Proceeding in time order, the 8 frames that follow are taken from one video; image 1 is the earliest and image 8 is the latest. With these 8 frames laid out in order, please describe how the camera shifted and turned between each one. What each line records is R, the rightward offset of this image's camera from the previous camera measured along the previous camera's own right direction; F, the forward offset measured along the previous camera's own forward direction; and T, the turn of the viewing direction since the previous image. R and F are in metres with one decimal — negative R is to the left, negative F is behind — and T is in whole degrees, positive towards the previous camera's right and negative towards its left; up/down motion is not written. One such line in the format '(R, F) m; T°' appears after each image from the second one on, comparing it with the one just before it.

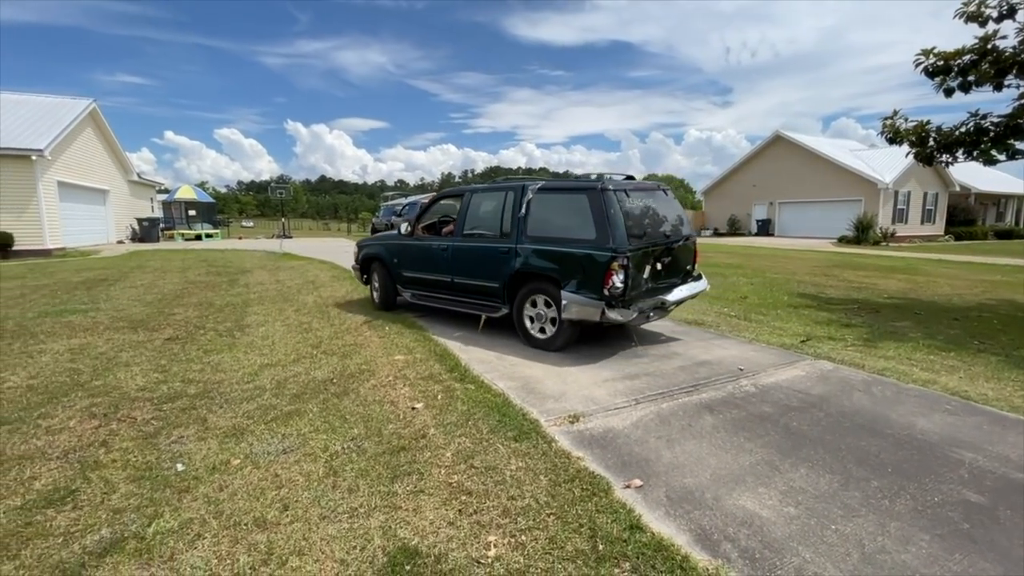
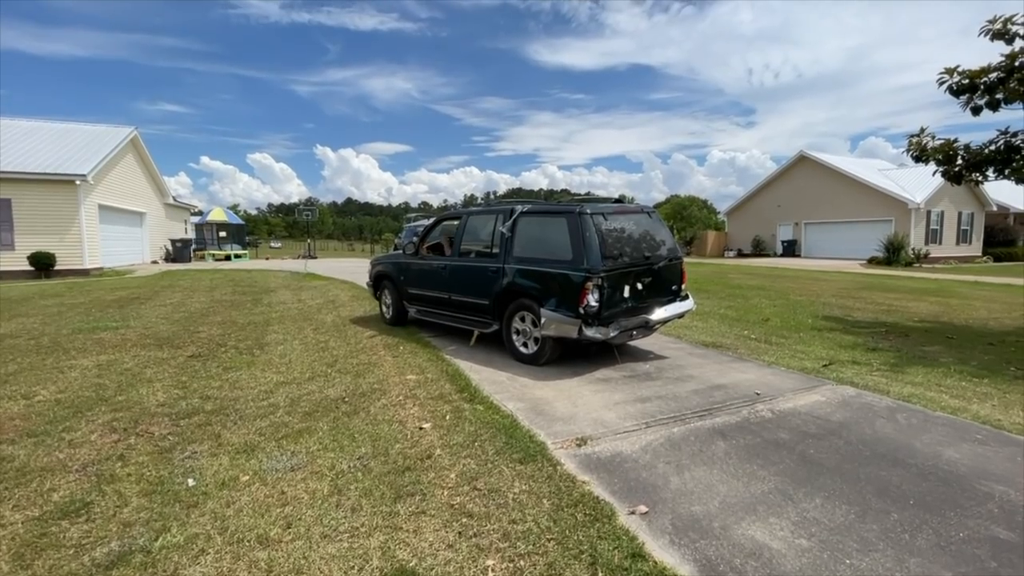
(+0.1, 0.0) m; -3°
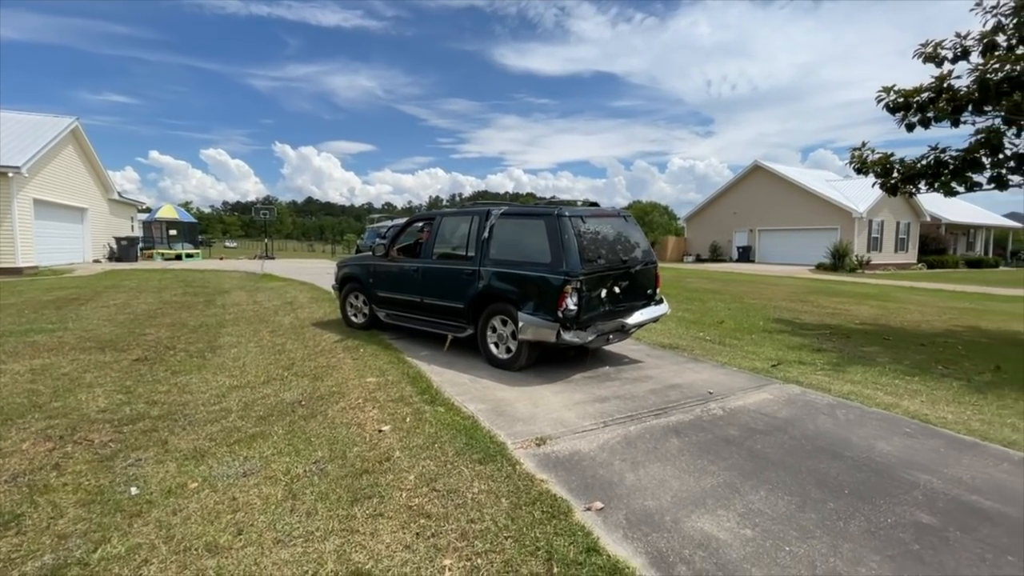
(0.0, 0.0) m; +4°
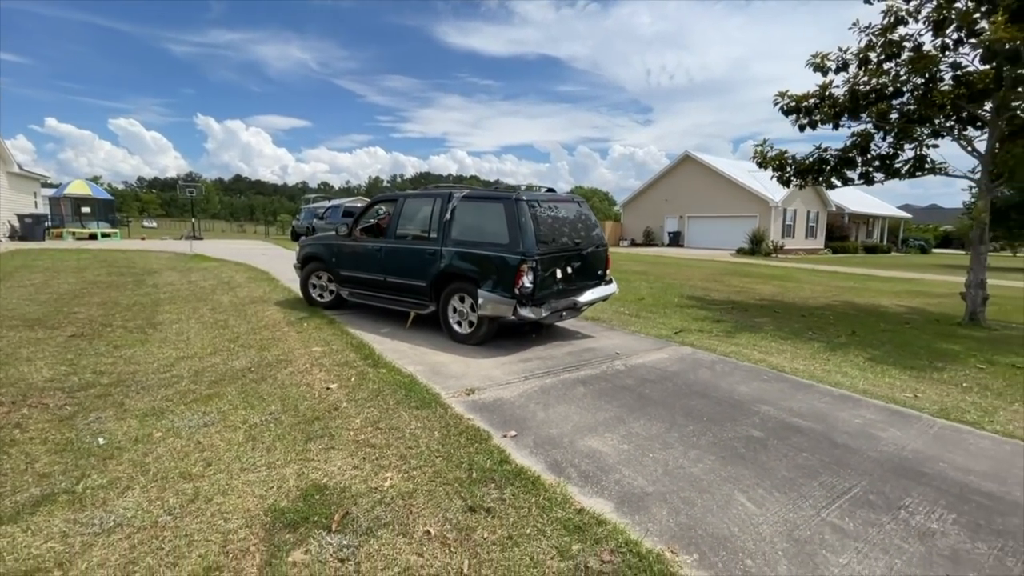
(+0.1, -0.6) m; +7°
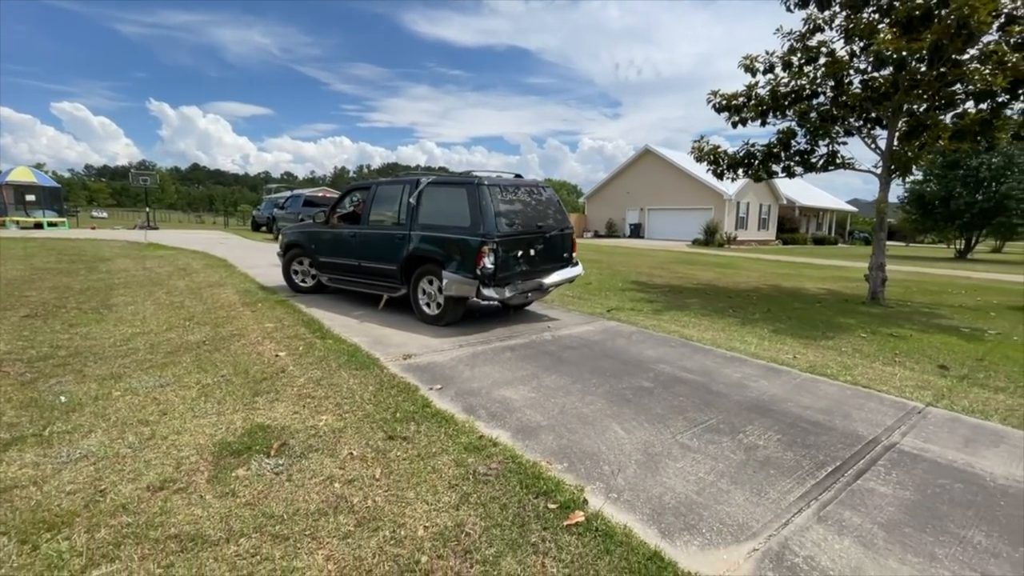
(+0.4, -0.6) m; +4°
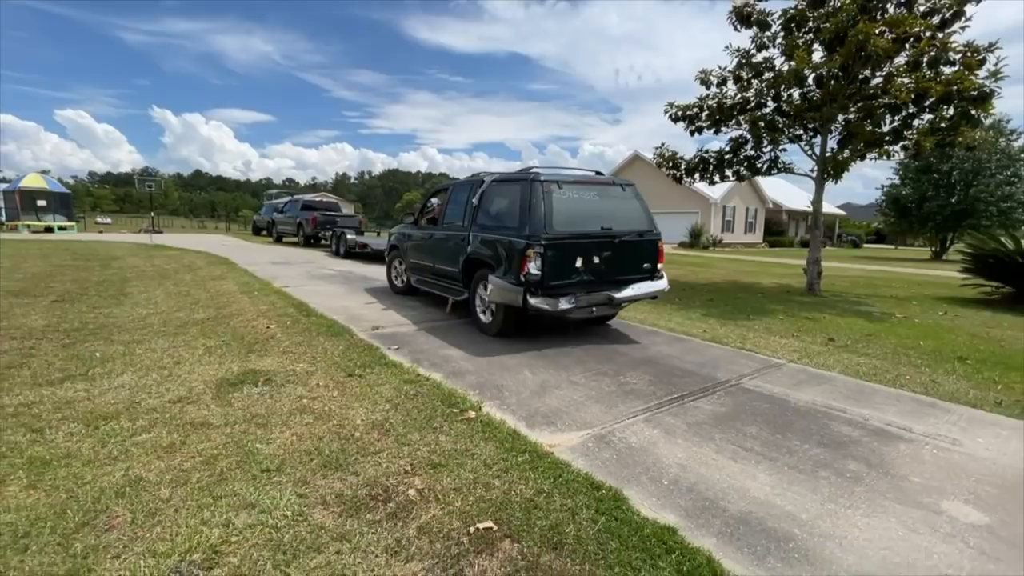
(+0.6, -1.0) m; 0°
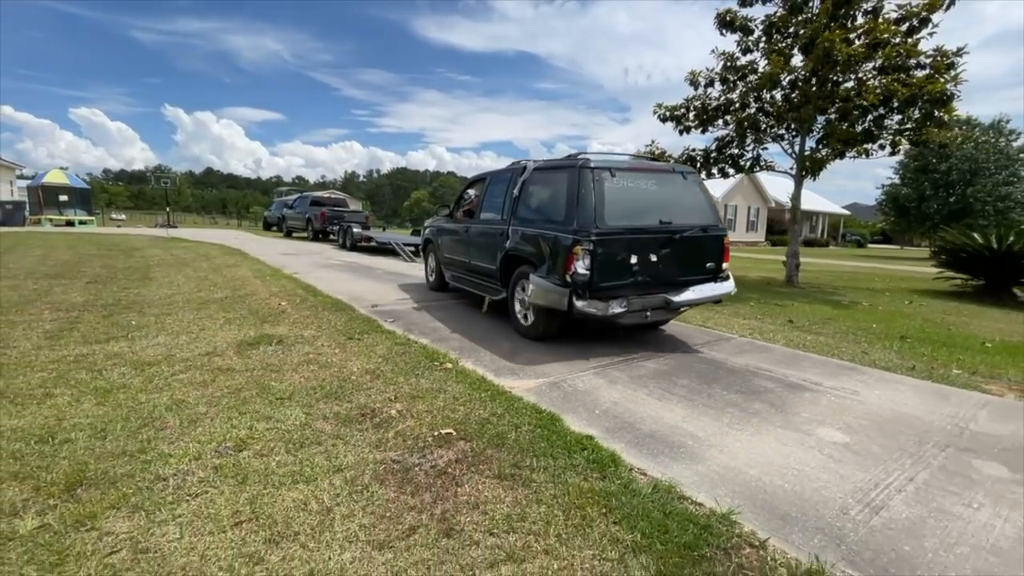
(+0.3, -0.7) m; -1°
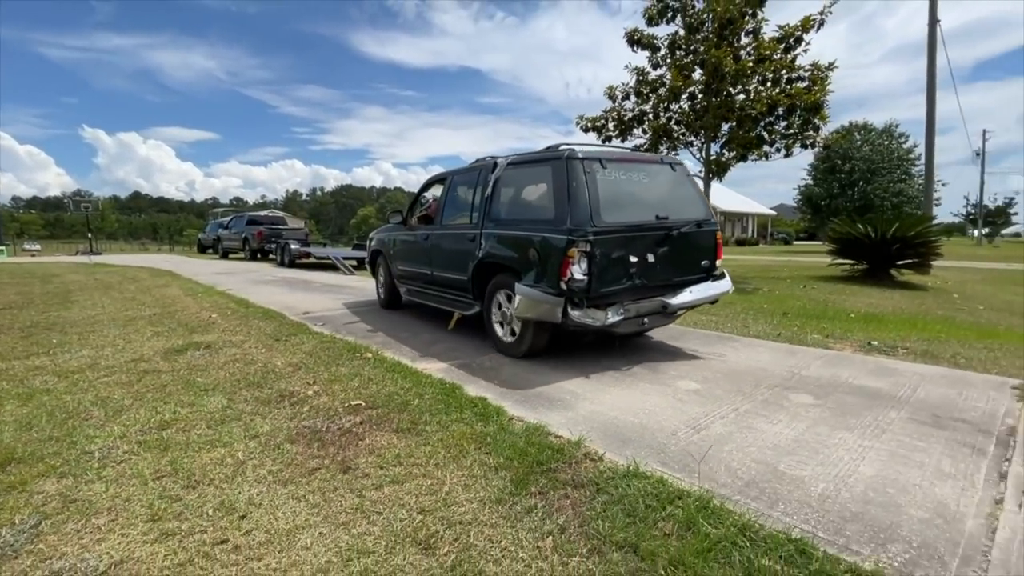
(+0.4, -0.5) m; +6°
